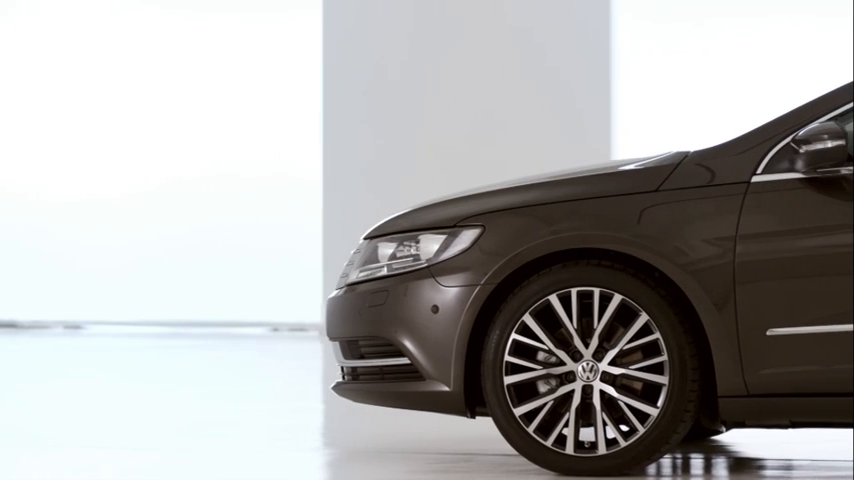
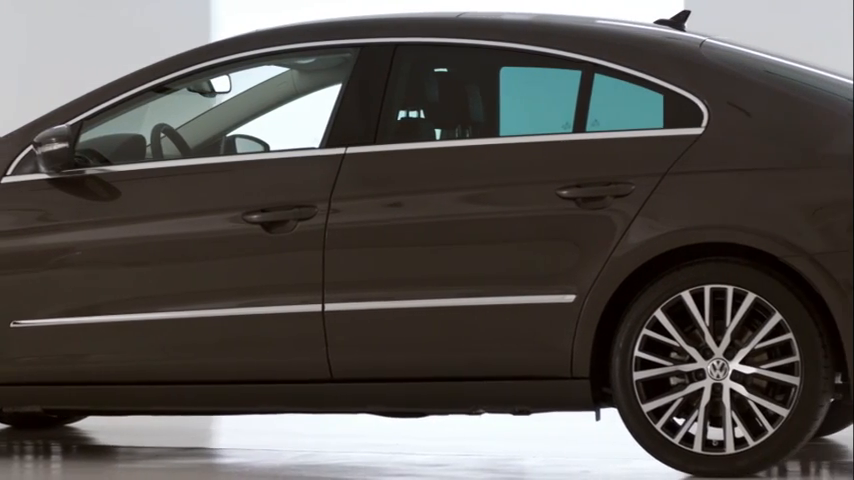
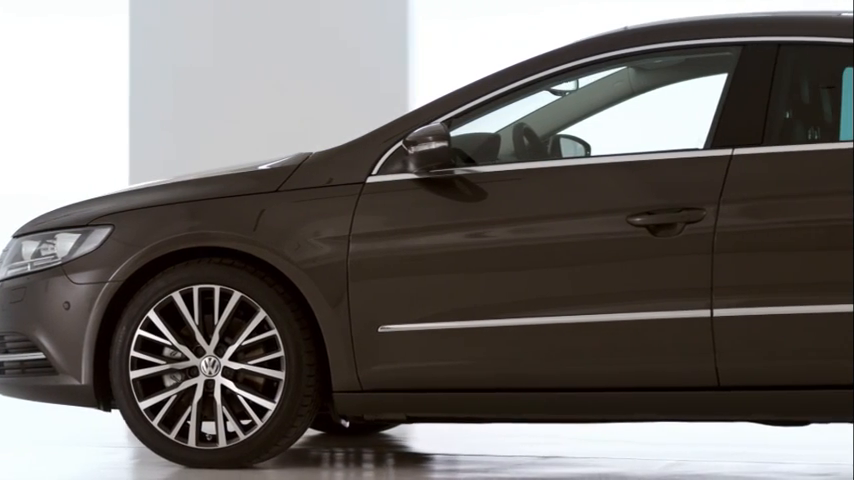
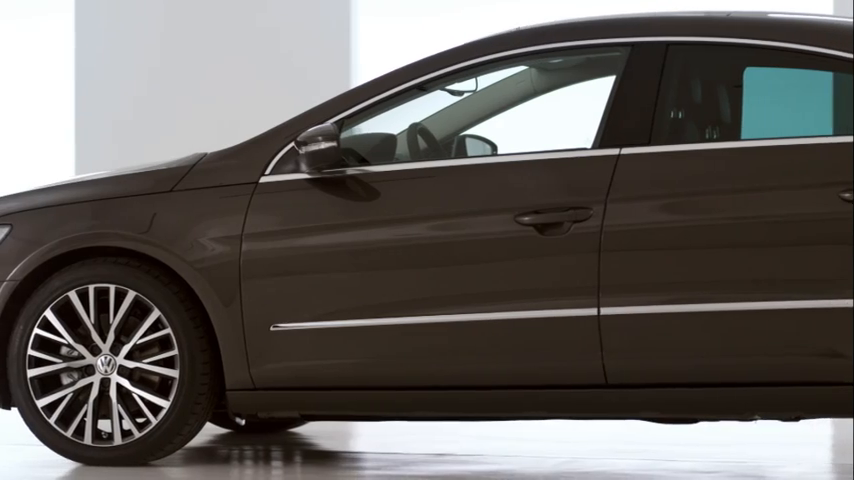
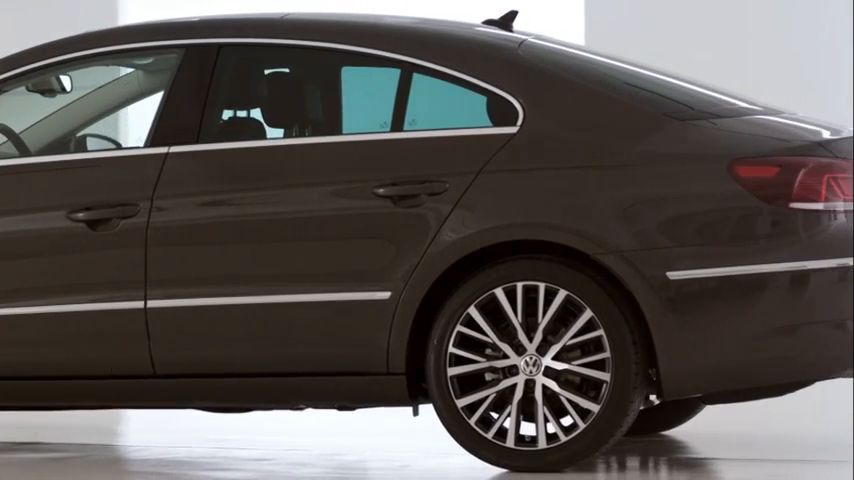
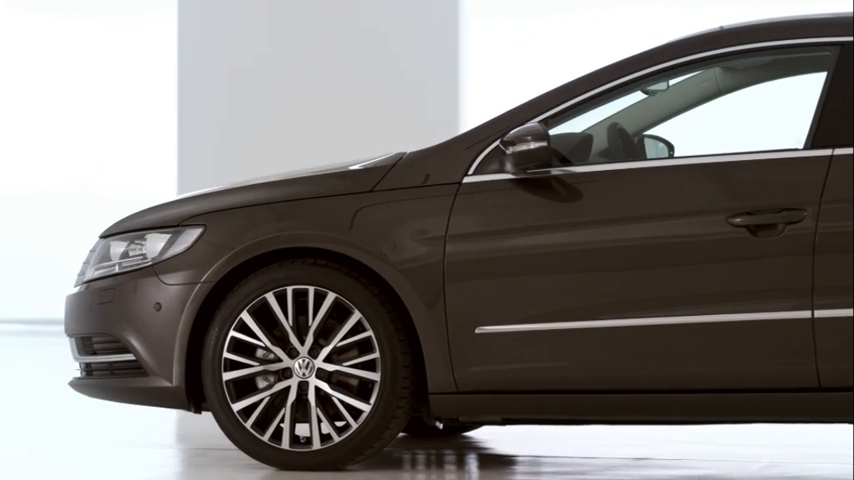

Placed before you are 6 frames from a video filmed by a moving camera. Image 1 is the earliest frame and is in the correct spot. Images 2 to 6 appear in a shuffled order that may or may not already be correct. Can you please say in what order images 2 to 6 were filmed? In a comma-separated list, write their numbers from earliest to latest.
6, 3, 4, 2, 5
